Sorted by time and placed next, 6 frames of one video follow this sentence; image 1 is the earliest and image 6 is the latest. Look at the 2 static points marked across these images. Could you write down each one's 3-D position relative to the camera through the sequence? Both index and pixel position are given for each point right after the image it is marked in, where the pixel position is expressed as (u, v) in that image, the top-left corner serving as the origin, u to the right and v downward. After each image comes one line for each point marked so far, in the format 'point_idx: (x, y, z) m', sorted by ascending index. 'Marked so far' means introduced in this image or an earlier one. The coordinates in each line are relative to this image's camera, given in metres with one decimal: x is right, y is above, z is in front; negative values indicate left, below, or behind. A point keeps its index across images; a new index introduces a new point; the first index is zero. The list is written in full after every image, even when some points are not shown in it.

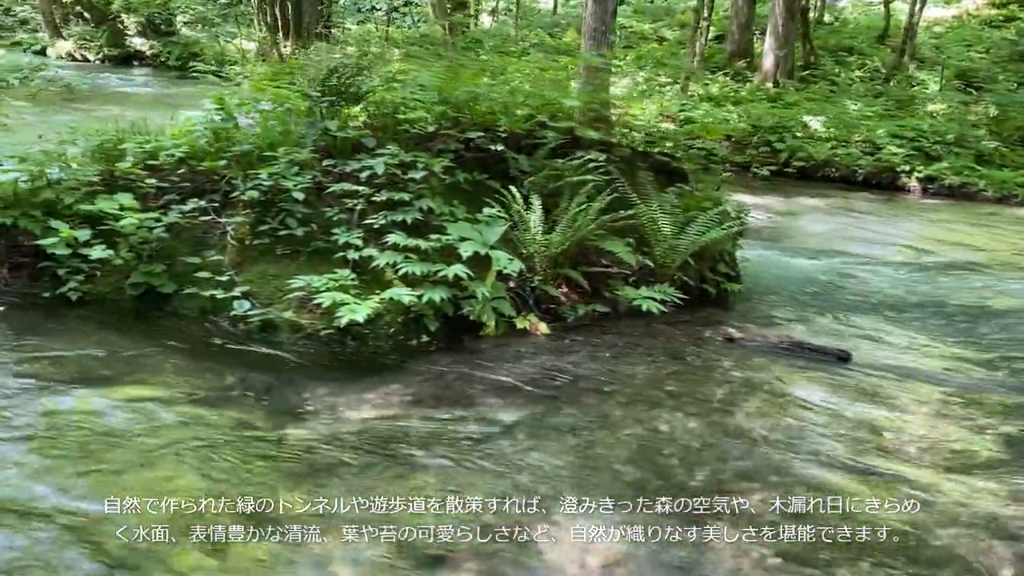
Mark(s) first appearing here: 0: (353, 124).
0: (-1.0, +1.0, +5.1) m
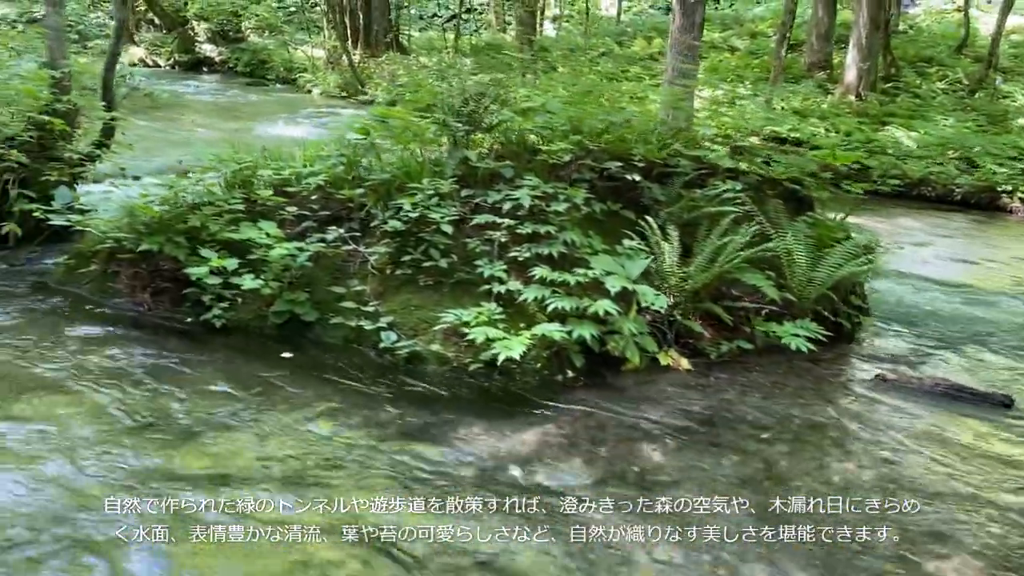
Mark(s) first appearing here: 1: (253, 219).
0: (-0.2, +0.8, +5.1) m
1: (-1.4, +0.4, +4.8) m
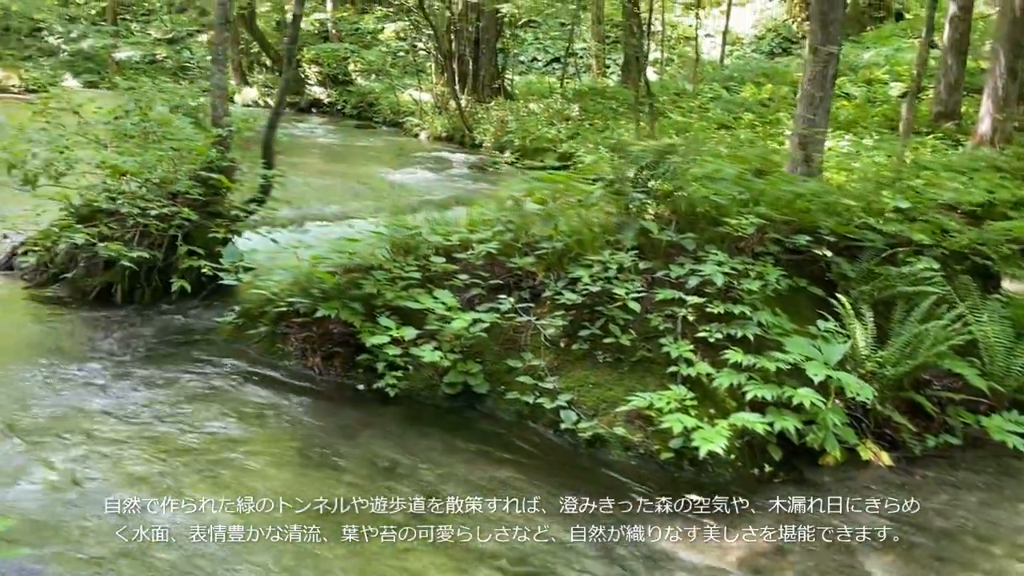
0: (+0.8, +0.4, +4.9) m
1: (-0.4, 0.0, +4.7) m
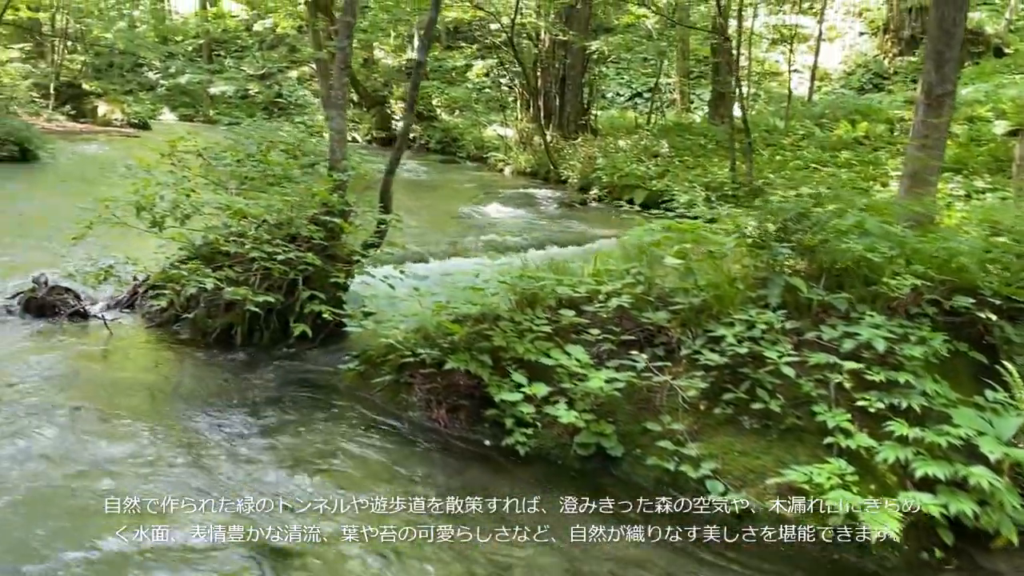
0: (+1.5, +0.1, +4.7) m
1: (+0.3, -0.3, +4.6) m
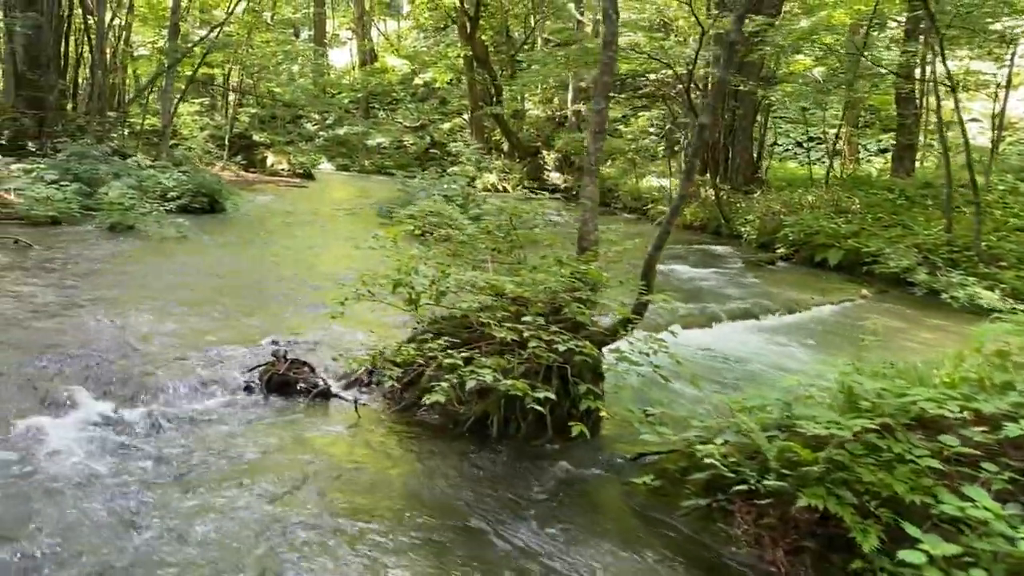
0: (+3.1, -0.5, +3.6) m
1: (+1.8, -0.8, +3.7) m
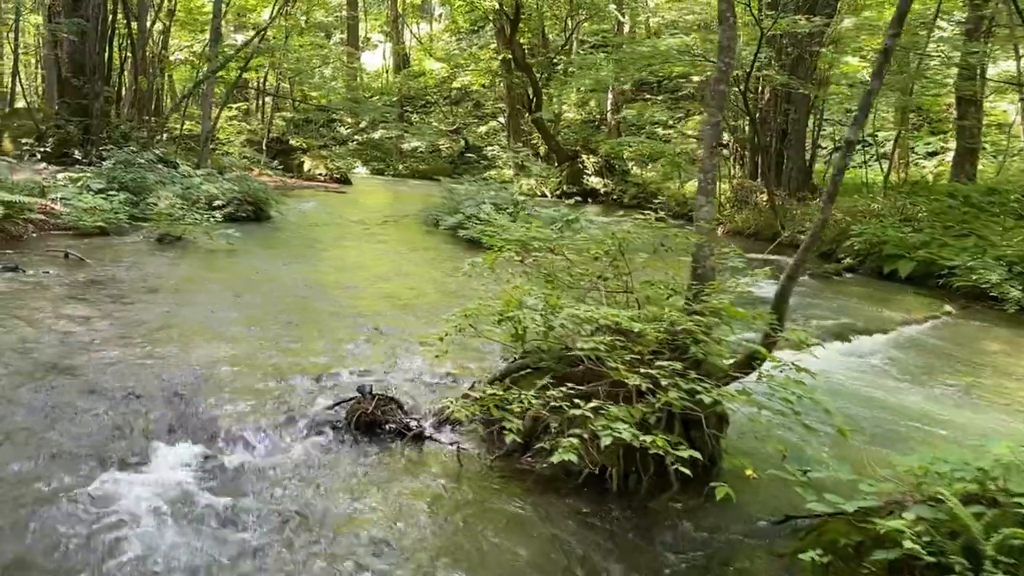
0: (+3.7, -0.7, +2.9) m
1: (+2.4, -1.0, +3.0) m
